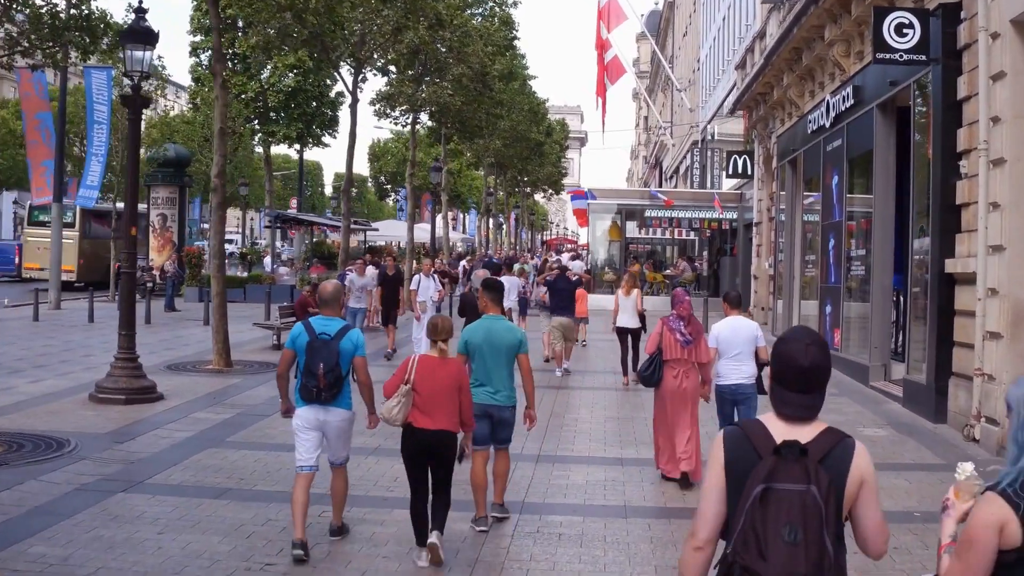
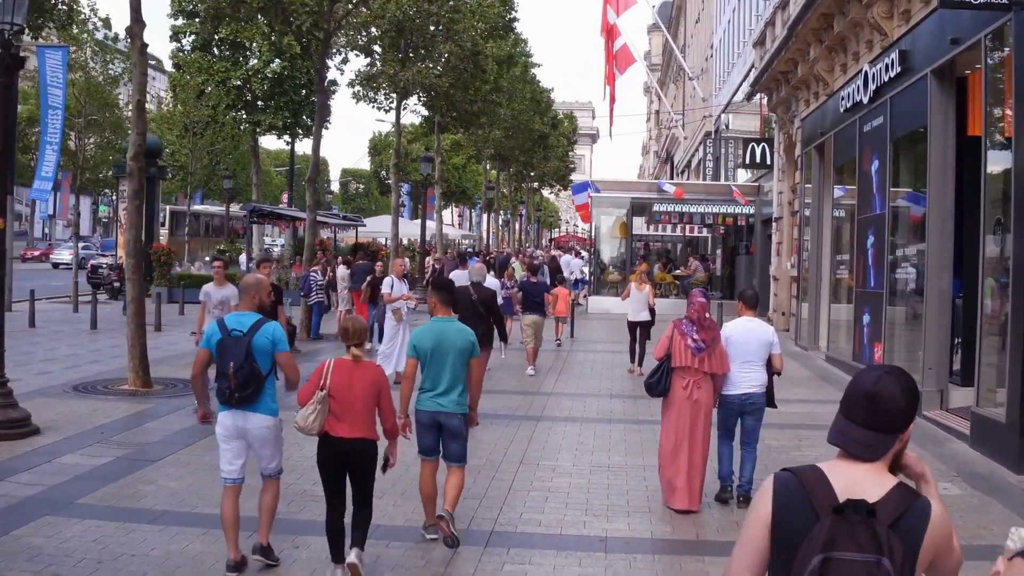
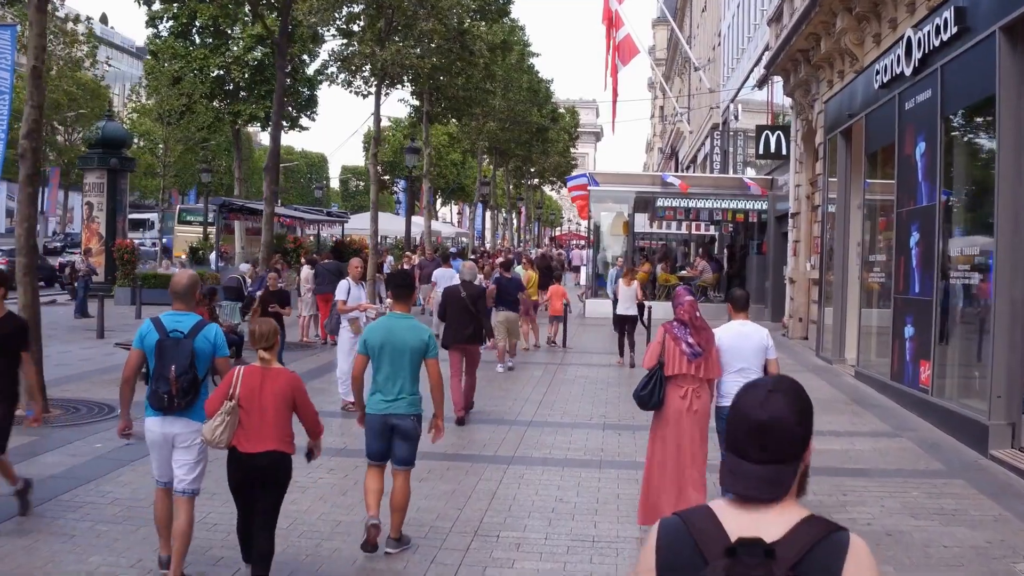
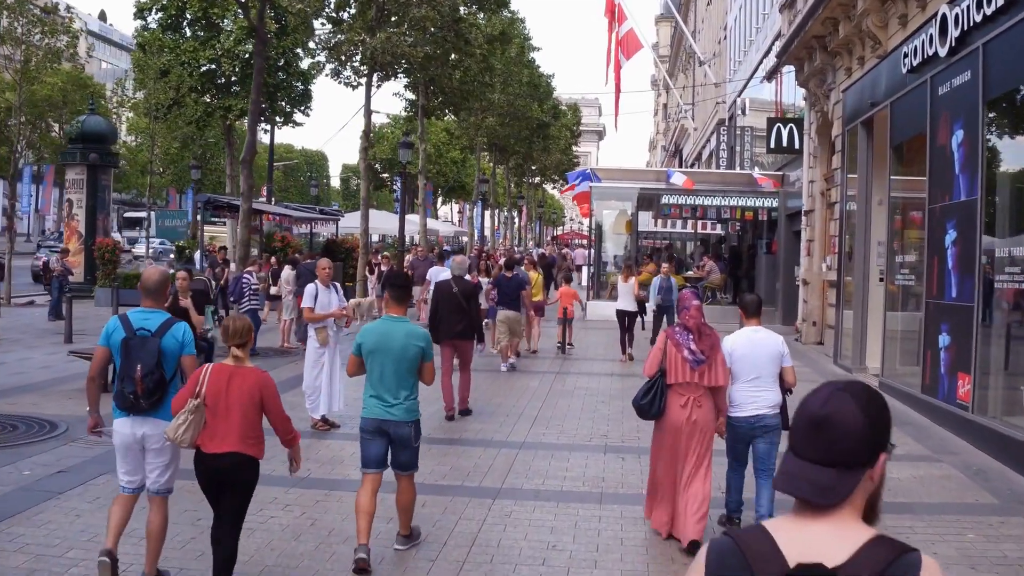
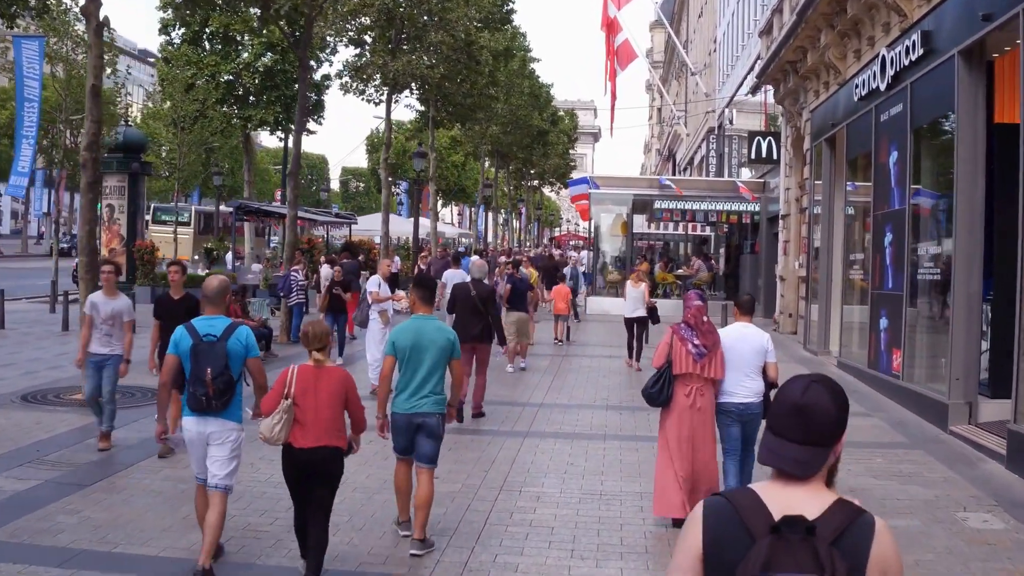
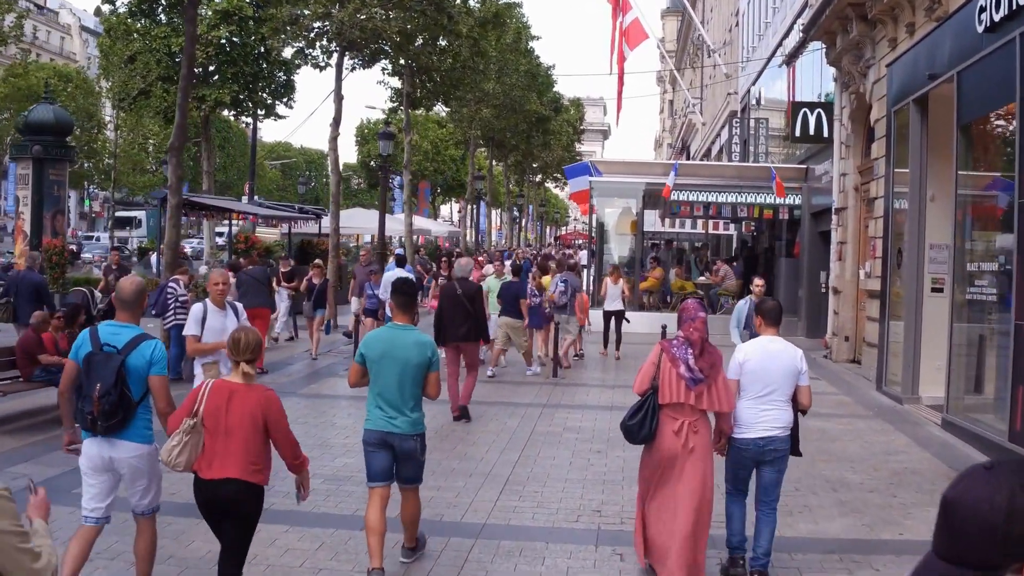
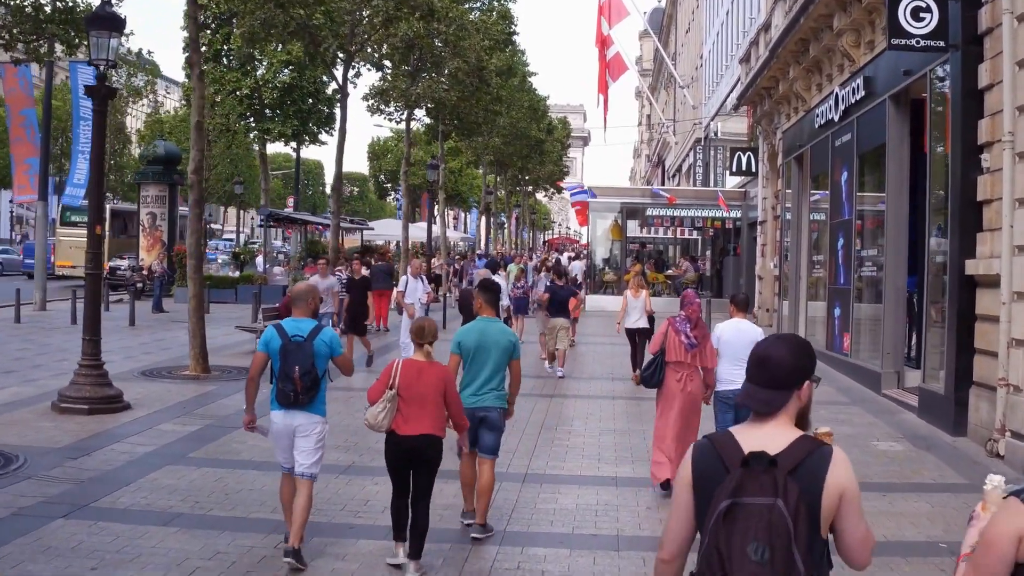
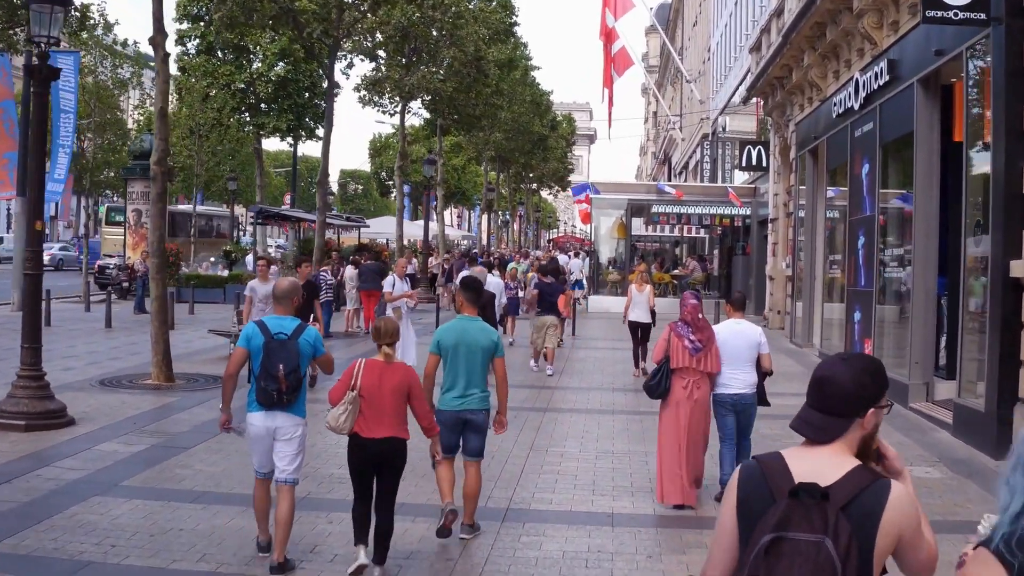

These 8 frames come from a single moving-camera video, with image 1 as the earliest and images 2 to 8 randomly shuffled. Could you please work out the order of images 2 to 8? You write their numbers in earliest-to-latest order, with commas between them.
7, 8, 2, 5, 3, 4, 6
